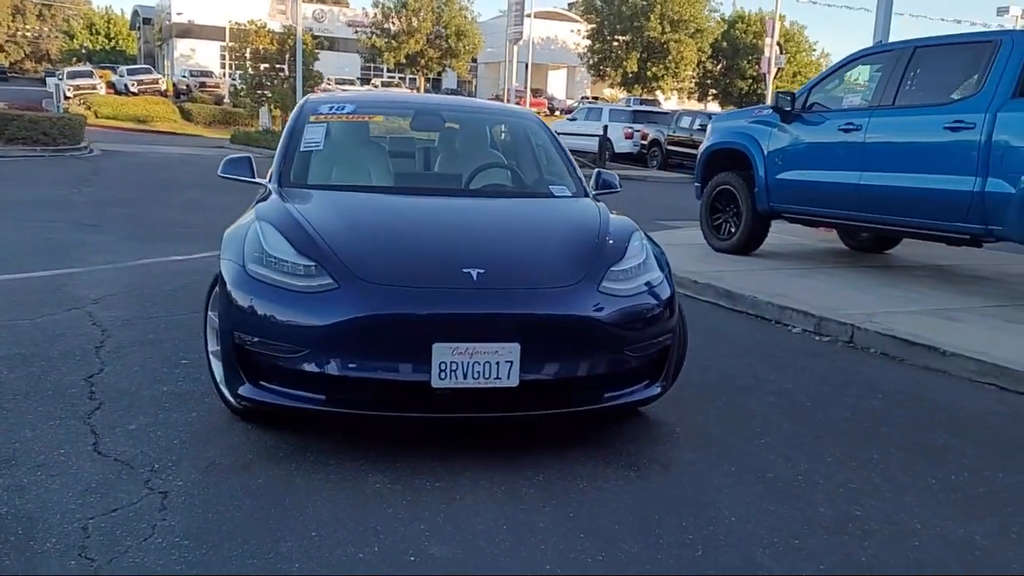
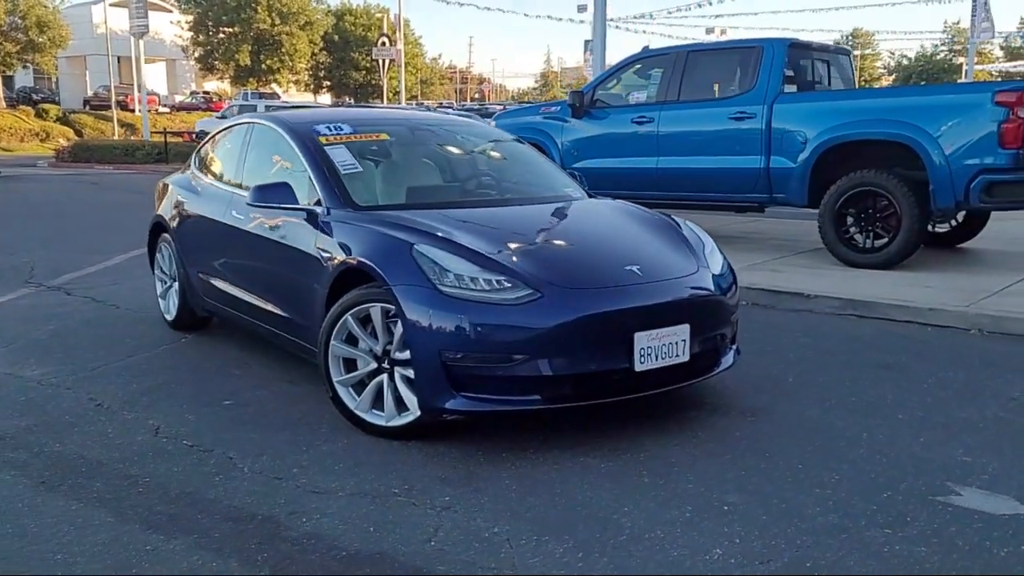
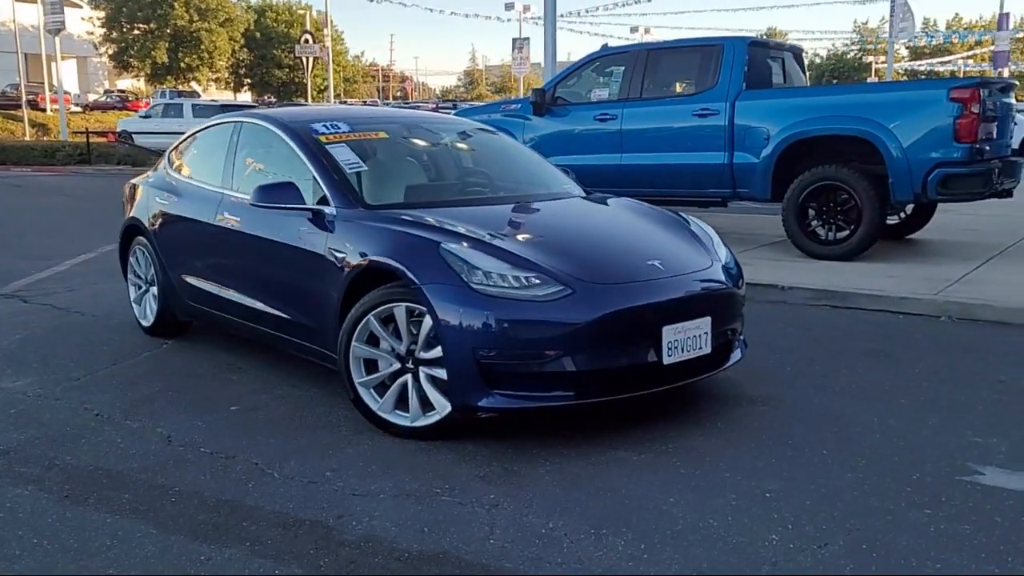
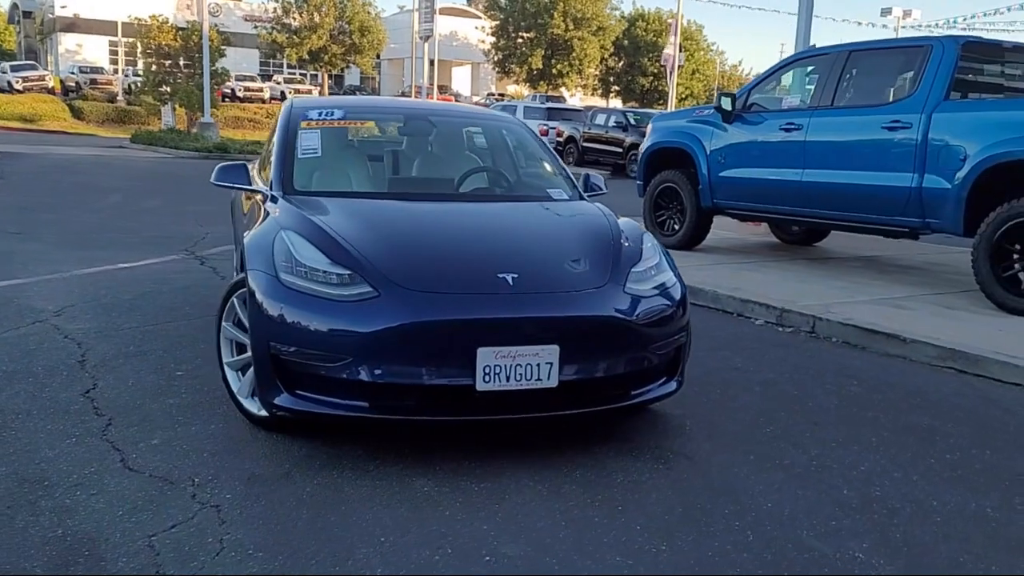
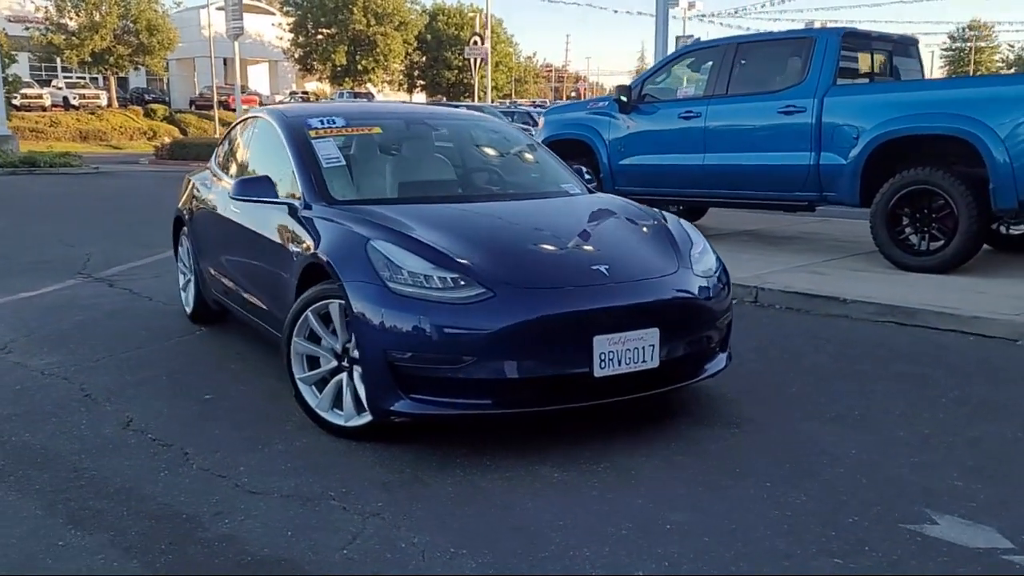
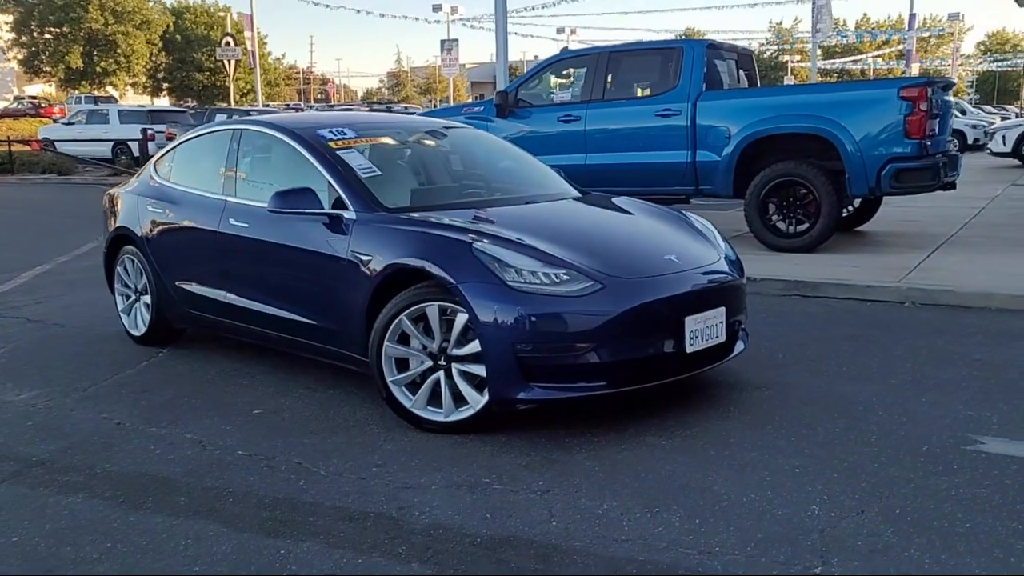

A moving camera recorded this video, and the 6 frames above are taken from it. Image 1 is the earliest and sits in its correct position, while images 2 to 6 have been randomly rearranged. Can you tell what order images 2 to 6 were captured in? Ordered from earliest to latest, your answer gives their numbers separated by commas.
4, 5, 2, 3, 6
